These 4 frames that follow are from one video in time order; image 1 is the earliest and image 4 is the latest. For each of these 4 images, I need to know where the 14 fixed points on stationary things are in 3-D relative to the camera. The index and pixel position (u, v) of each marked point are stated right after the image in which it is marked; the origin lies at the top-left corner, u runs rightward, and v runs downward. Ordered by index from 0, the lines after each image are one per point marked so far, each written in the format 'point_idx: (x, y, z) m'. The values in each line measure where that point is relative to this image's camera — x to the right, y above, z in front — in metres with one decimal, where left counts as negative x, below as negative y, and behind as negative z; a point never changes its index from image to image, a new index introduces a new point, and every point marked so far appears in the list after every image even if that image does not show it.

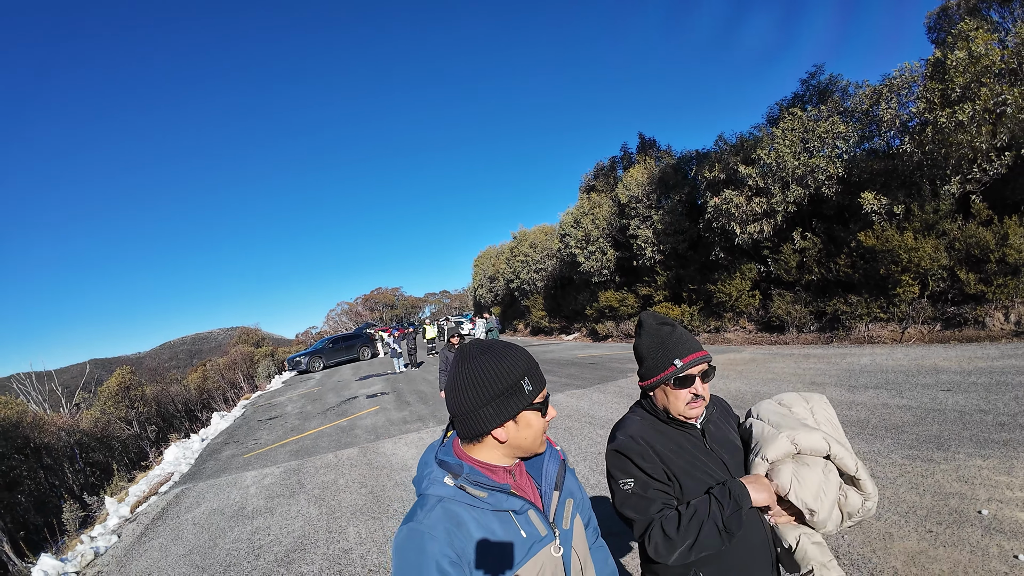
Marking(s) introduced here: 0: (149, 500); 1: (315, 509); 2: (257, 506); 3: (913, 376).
0: (-4.7, -2.8, +5.9) m
1: (-1.9, -2.1, +4.2) m
2: (-2.6, -2.2, +4.6) m
3: (+5.1, -1.1, +5.7) m
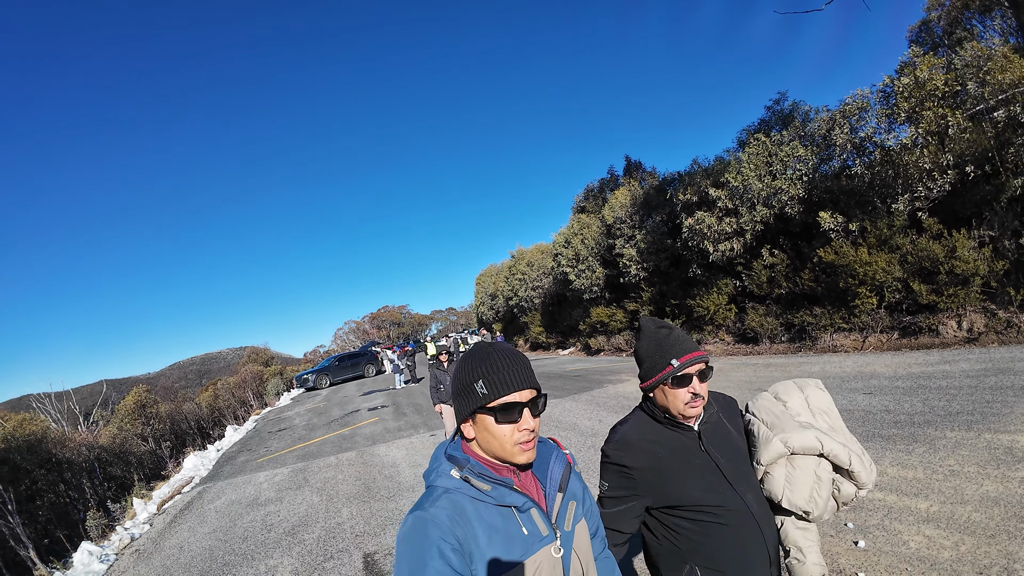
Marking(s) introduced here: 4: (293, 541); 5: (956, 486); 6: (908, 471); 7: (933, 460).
0: (-5.0, -3.1, +6.6) m
1: (-2.2, -2.3, +5.0) m
2: (-2.9, -2.5, +5.4) m
3: (+4.8, -1.3, +6.4) m
4: (-1.9, -2.2, +4.0) m
5: (+3.1, -1.4, +3.2) m
6: (+3.1, -1.4, +3.5) m
7: (+3.4, -1.4, +3.6) m
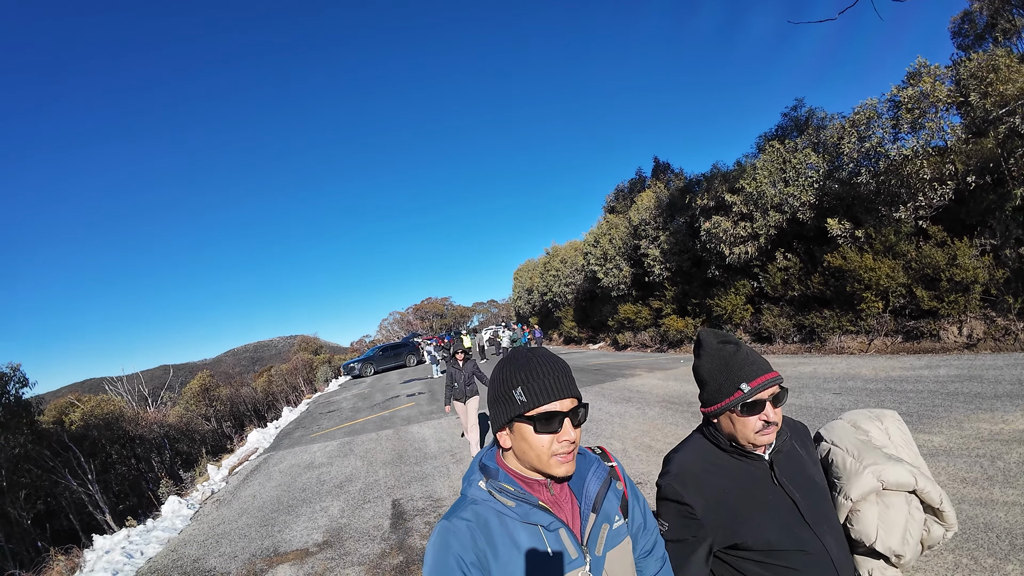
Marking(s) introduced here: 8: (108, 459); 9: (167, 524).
0: (-4.8, -3.1, +8.1) m
1: (-2.1, -2.4, +6.2) m
2: (-2.8, -2.6, +6.7) m
3: (+4.9, -1.4, +7.0) m
4: (-2.0, -2.3, +5.2) m
5: (+3.0, -1.5, +3.9) m
6: (+3.0, -1.6, +4.3) m
7: (+3.3, -1.5, +4.3) m
8: (-11.1, -4.7, +12.4) m
9: (-4.2, -2.9, +5.5) m
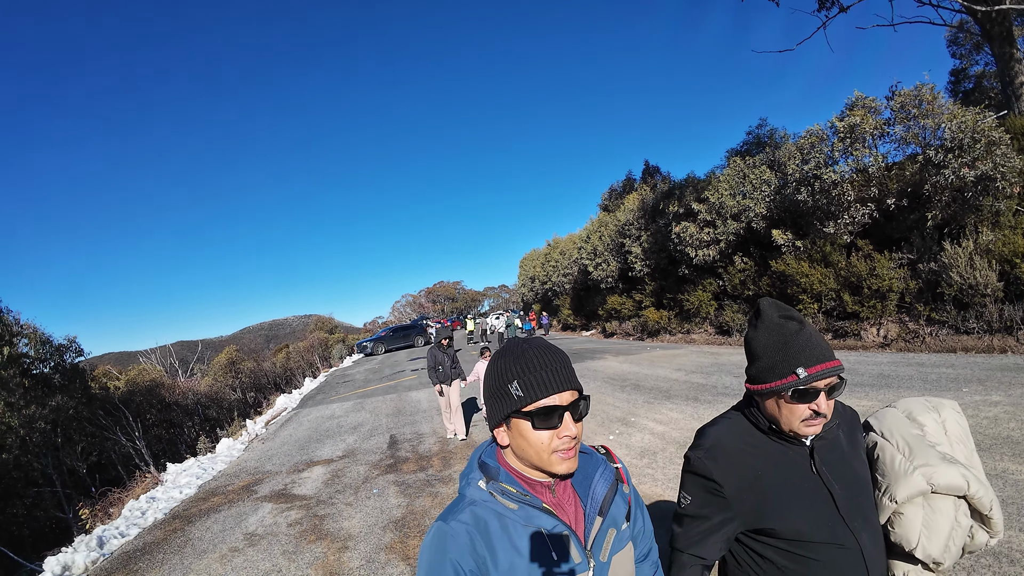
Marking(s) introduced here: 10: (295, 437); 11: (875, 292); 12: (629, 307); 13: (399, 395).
0: (-5.3, -2.9, +10.1) m
1: (-2.6, -2.3, +8.1) m
2: (-3.3, -2.4, +8.6) m
3: (+4.5, -1.5, +8.6) m
4: (-2.5, -2.3, +7.1) m
5: (+2.5, -1.6, +5.7) m
6: (+2.5, -1.7, +6.0) m
7: (+2.8, -1.6, +6.1) m
8: (-11.5, -4.2, +14.6) m
9: (-4.8, -2.7, +7.5) m
10: (-3.6, -2.5, +7.4) m
11: (+7.9, -0.1, +10.0) m
12: (+4.8, -0.7, +18.4) m
13: (-2.5, -2.4, +10.1) m
